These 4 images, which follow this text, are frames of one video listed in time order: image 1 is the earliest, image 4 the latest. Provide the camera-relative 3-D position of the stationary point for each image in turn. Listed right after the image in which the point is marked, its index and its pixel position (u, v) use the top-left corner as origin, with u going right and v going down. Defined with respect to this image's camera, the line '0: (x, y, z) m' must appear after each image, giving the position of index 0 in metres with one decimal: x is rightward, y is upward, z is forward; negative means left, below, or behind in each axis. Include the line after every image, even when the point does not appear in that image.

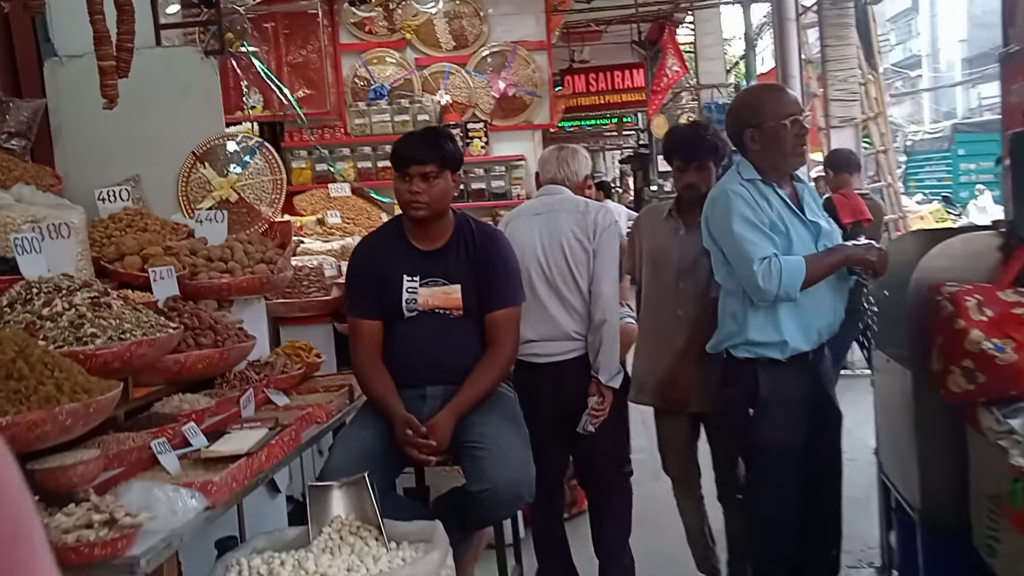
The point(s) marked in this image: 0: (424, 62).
0: (-0.5, +1.4, +5.3) m
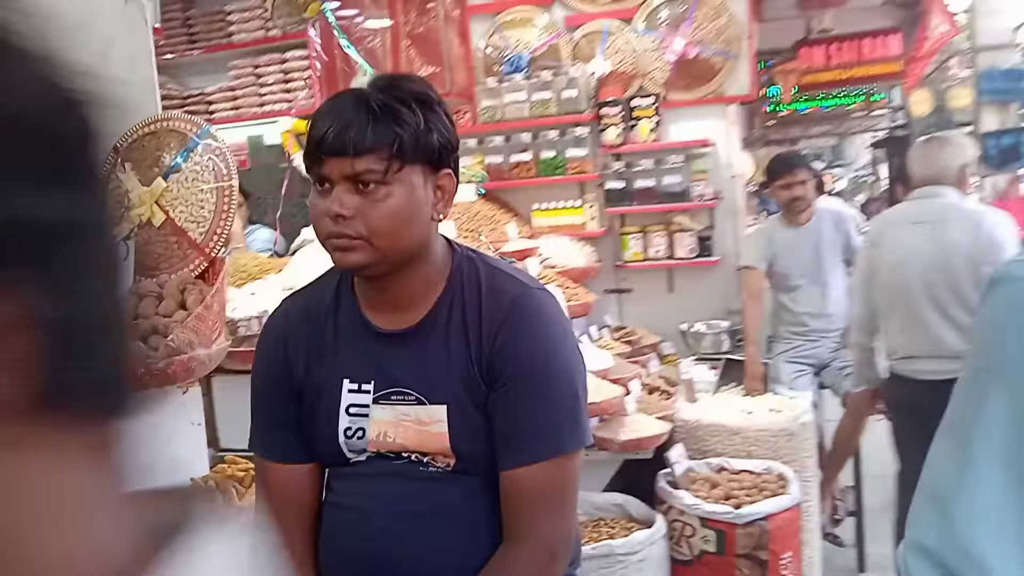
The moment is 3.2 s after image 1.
0: (+0.3, +1.2, +4.0) m
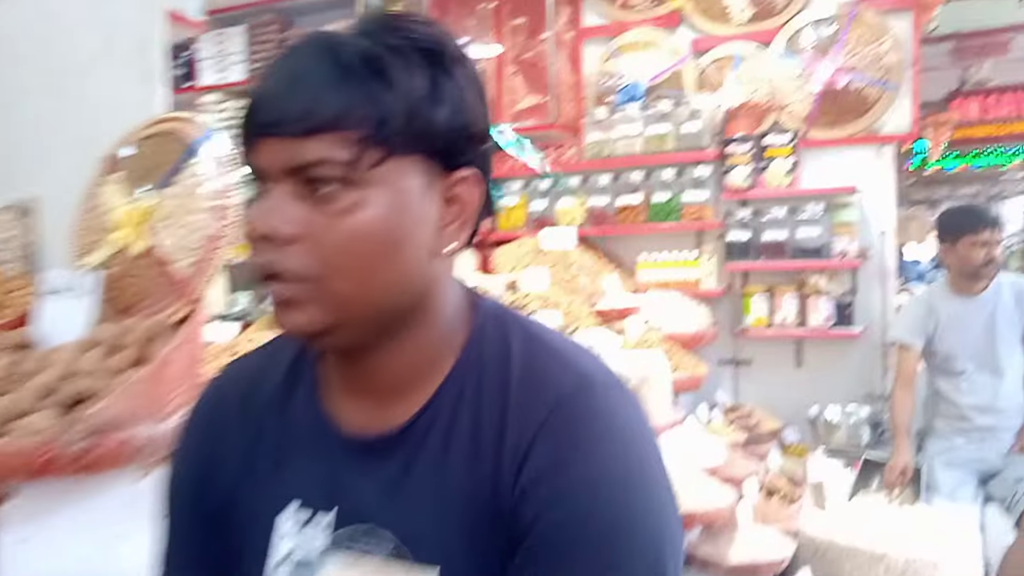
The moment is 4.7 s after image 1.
0: (+0.8, +1.0, +3.5) m
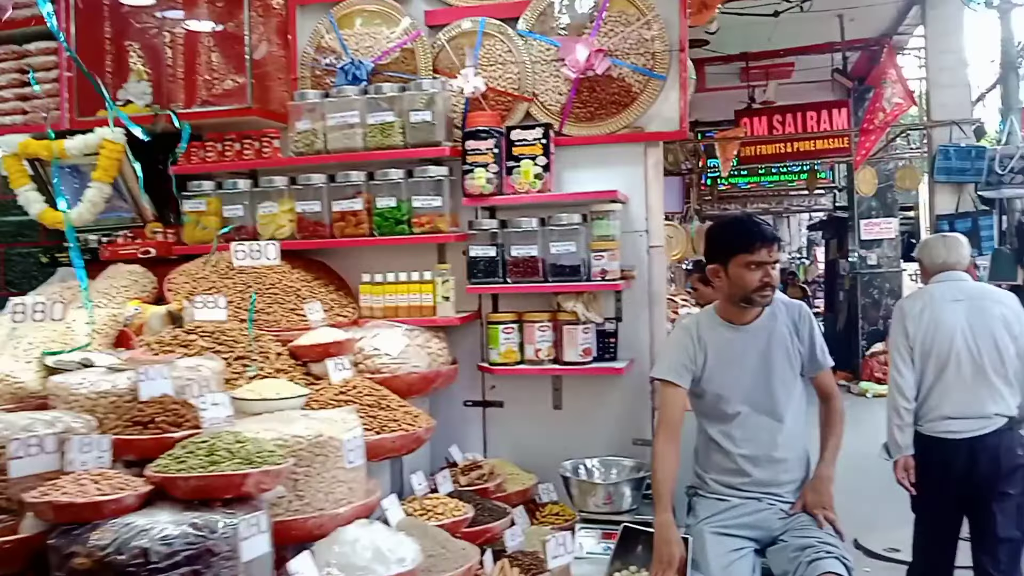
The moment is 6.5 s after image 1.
0: (-0.2, +0.9, +2.8) m
